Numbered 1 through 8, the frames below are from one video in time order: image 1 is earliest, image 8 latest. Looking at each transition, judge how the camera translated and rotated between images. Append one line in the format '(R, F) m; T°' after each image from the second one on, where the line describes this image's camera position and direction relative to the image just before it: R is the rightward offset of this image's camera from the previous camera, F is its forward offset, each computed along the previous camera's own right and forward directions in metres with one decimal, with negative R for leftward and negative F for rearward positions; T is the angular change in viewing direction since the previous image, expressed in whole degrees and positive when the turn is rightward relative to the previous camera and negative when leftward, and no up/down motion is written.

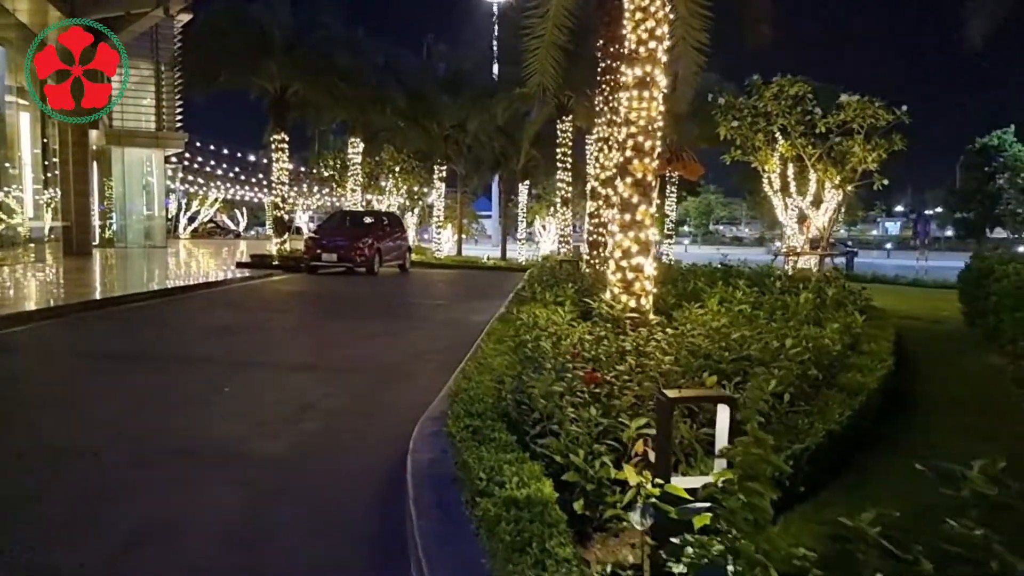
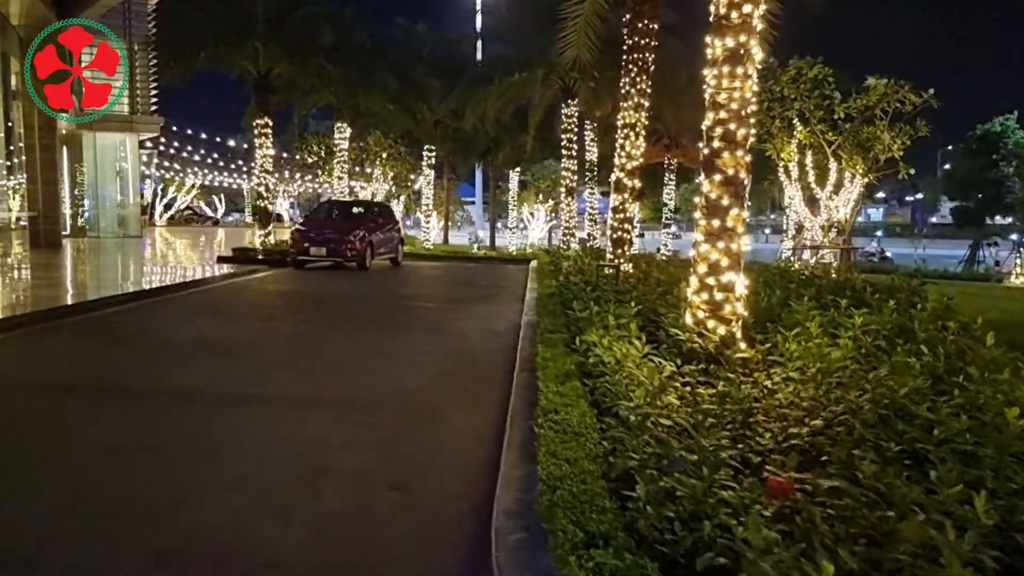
(-0.6, +1.5) m; +1°
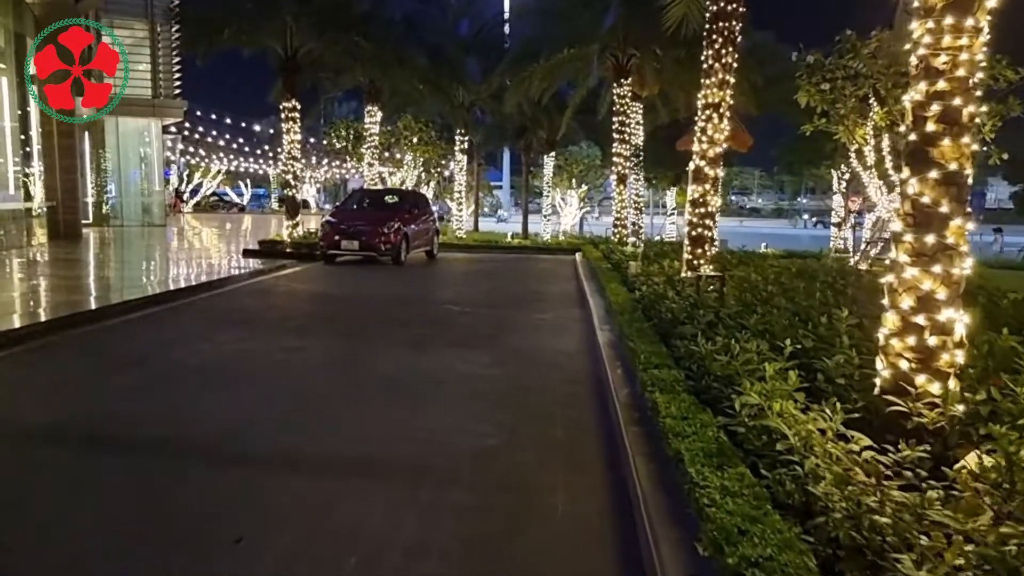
(-0.6, +1.7) m; -2°
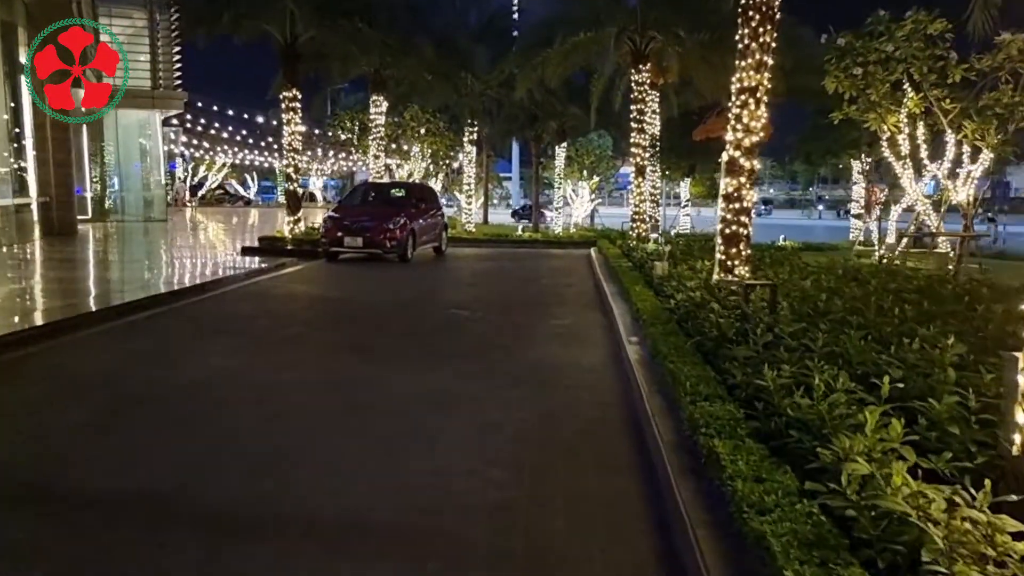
(-0.1, +1.1) m; -1°
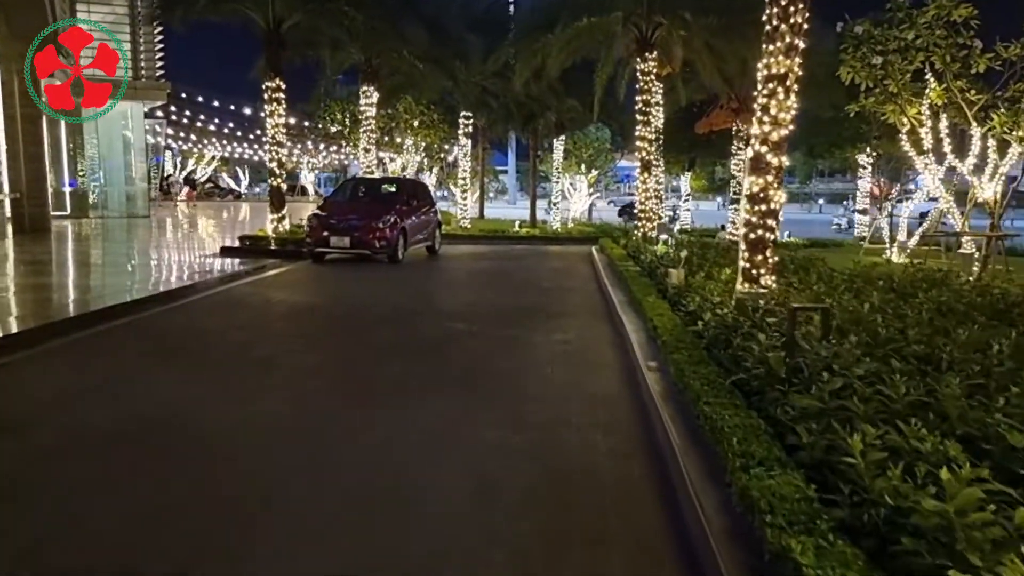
(0.0, +1.2) m; 0°
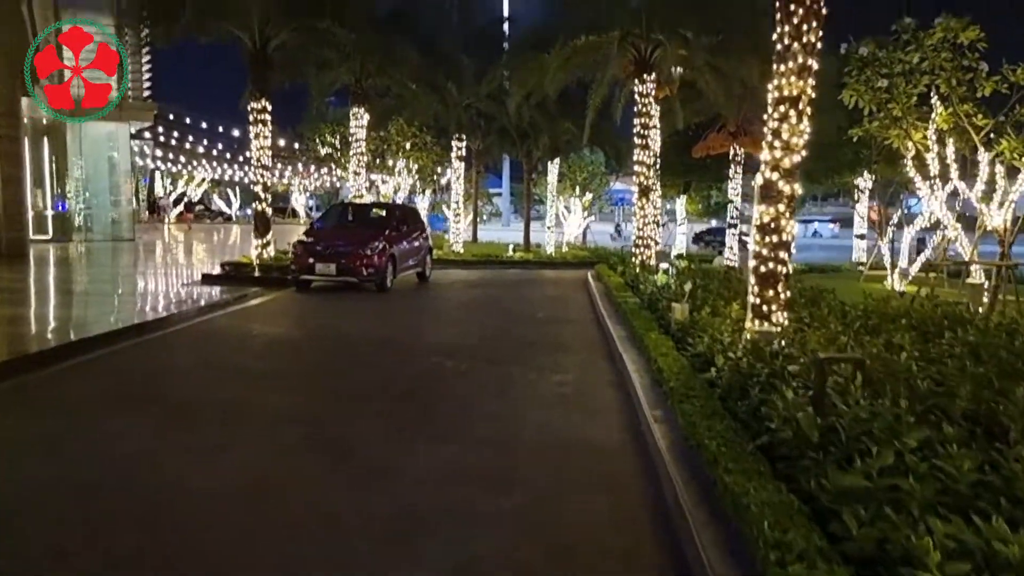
(0.0, +0.7) m; 0°
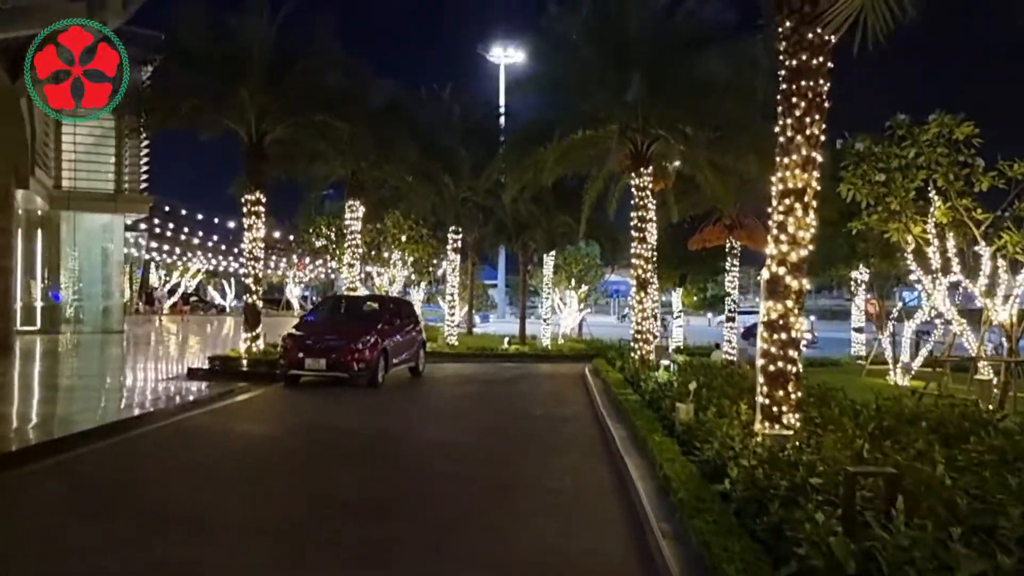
(0.0, +0.4) m; 0°
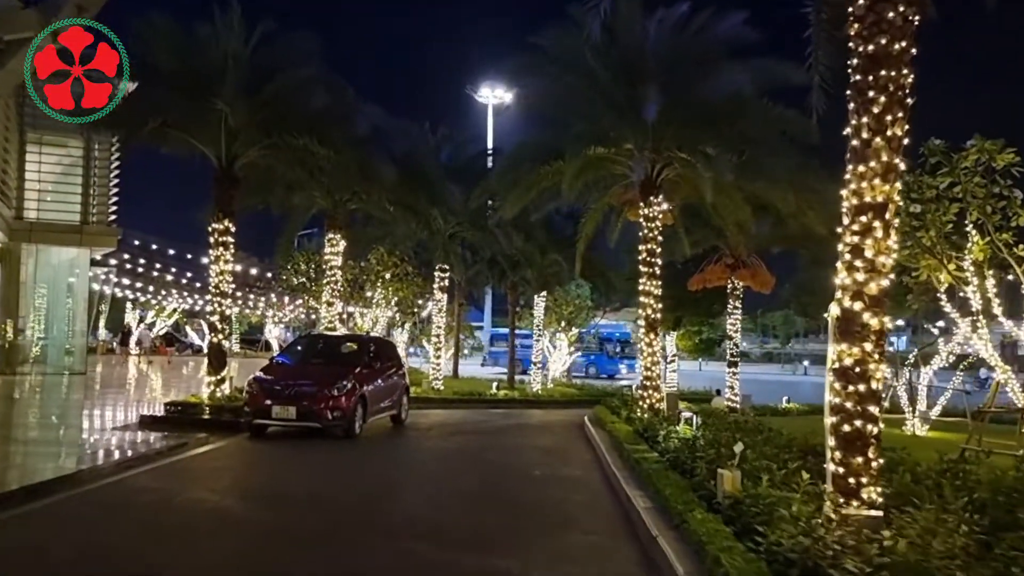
(-0.2, +1.8) m; +1°
